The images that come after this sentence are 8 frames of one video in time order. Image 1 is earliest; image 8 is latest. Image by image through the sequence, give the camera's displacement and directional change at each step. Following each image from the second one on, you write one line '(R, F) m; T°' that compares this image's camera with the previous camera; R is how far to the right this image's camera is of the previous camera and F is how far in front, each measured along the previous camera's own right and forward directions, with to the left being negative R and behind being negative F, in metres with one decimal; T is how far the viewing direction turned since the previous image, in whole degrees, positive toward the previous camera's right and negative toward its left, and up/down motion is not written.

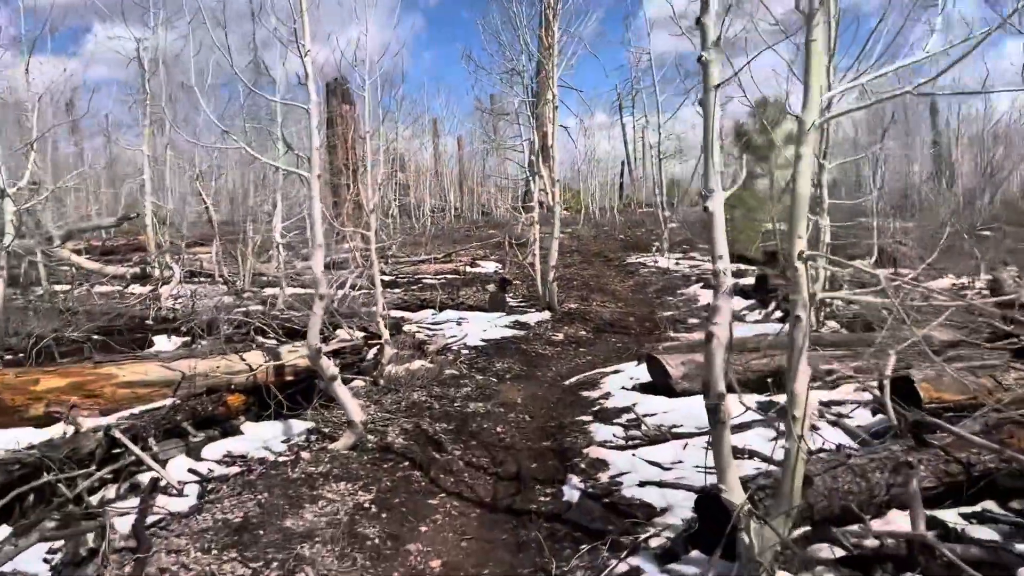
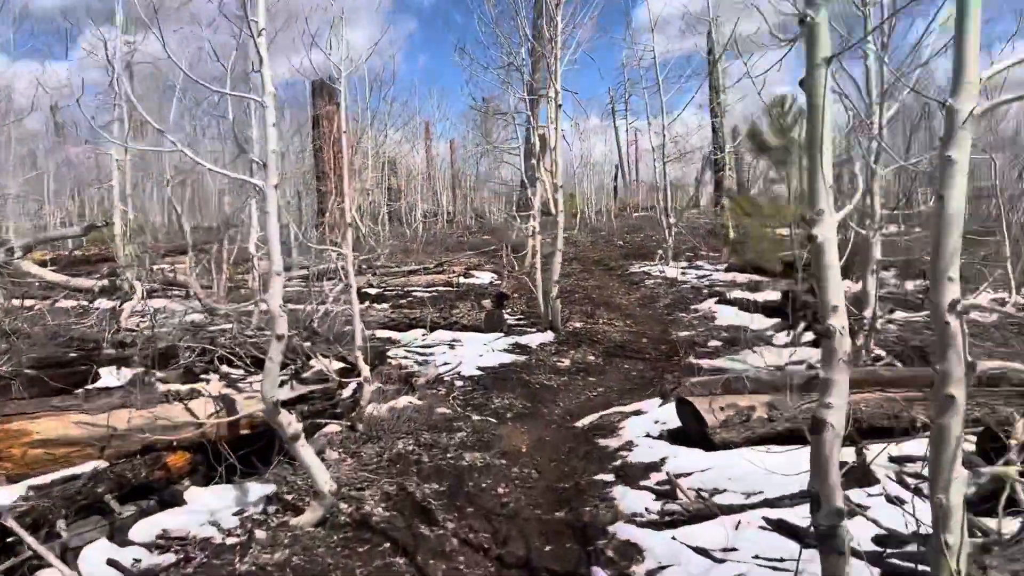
(0.0, +0.8) m; 0°
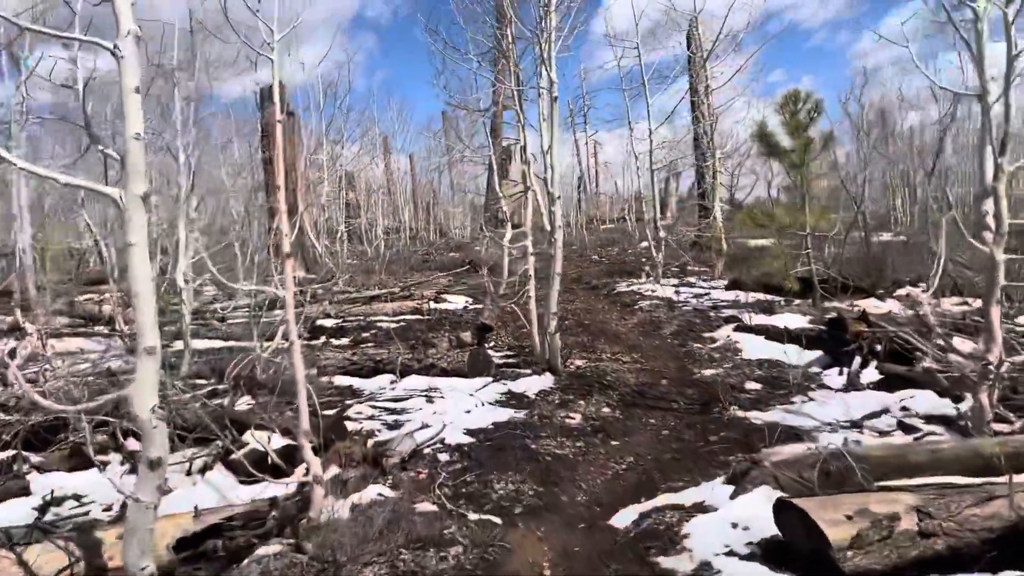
(-0.2, +1.3) m; +3°
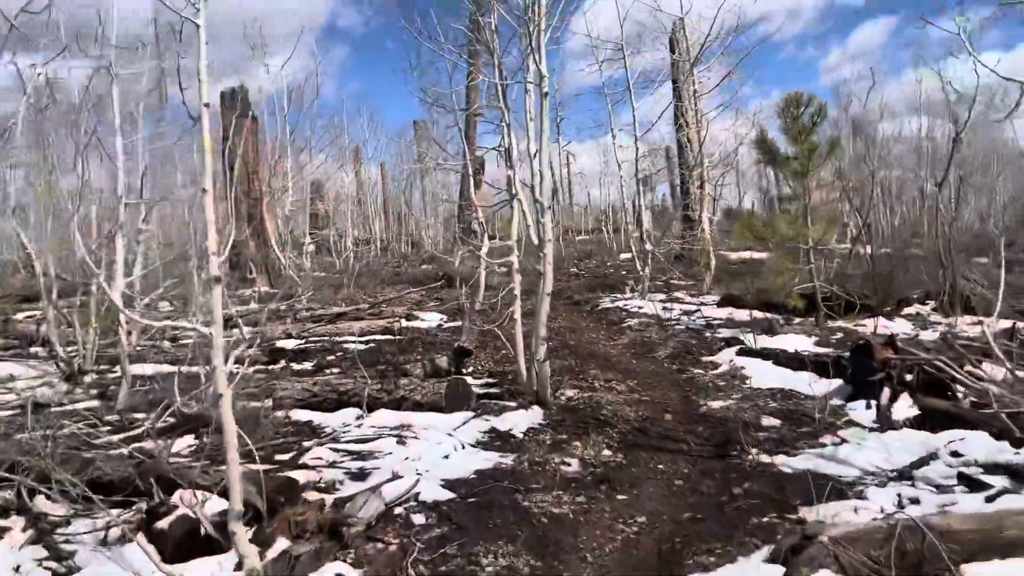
(-0.1, +0.7) m; +2°
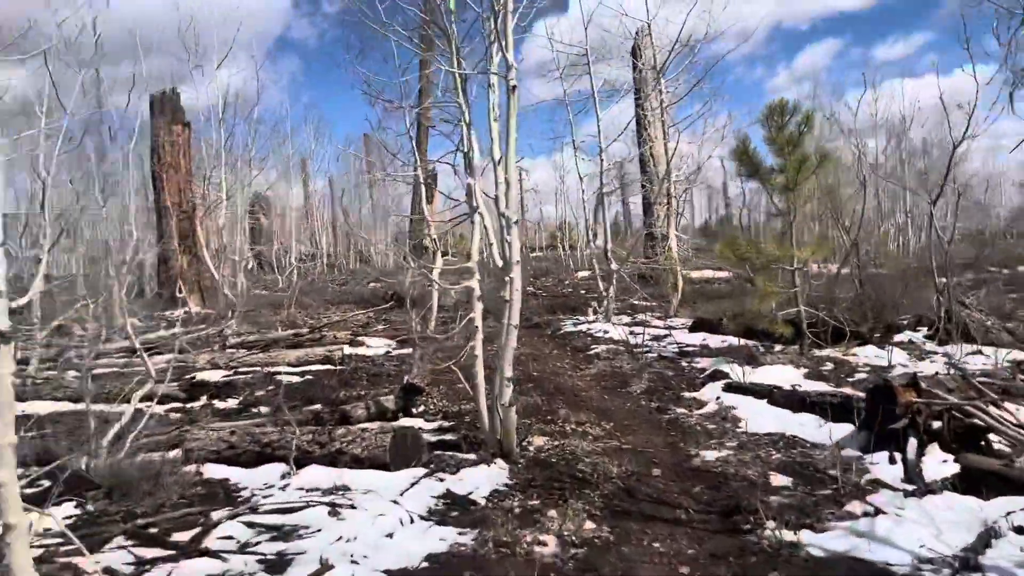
(0.0, +0.8) m; +3°
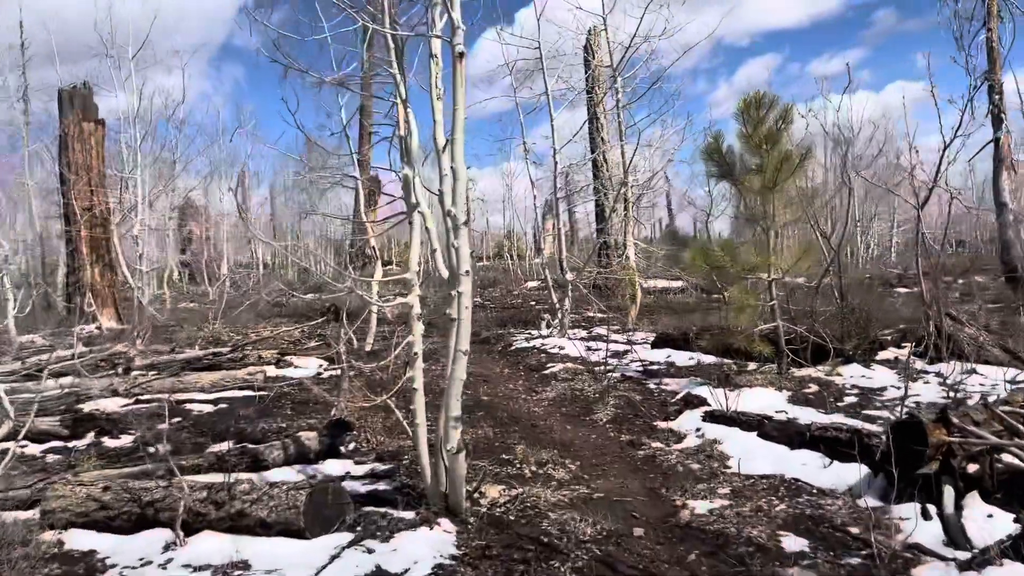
(0.0, +0.8) m; +4°
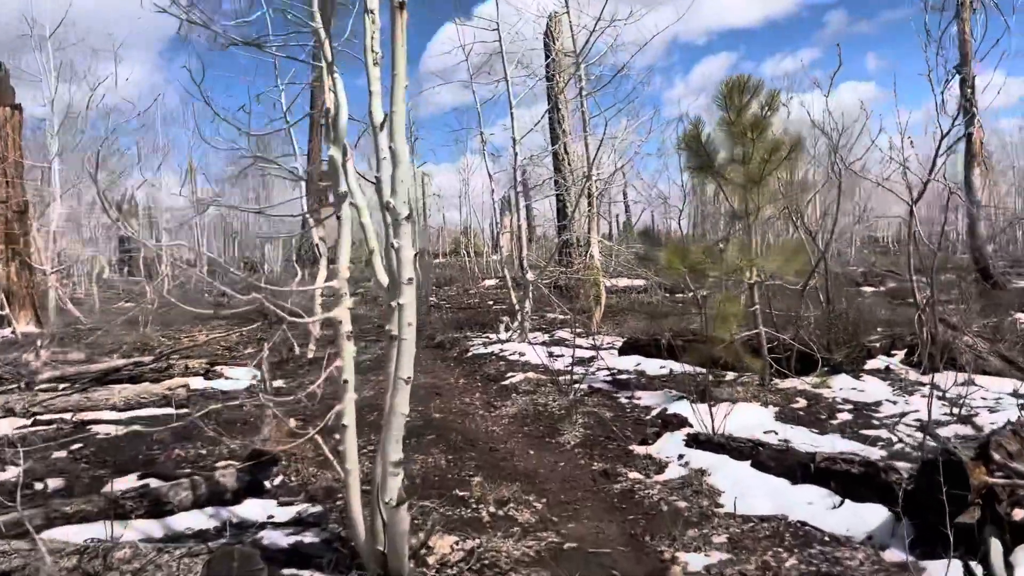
(0.0, +0.7) m; +3°
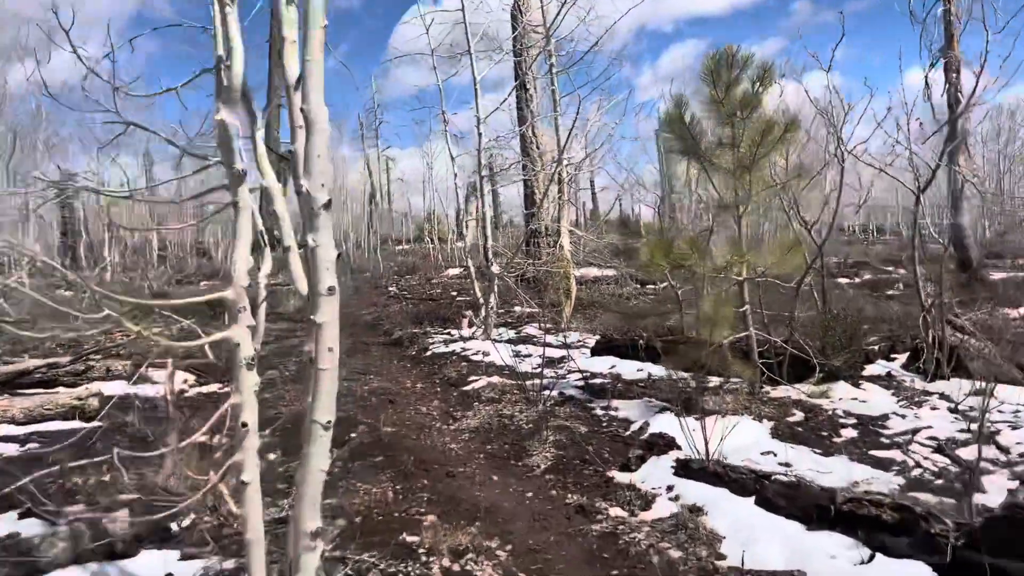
(0.0, +0.7) m; +2°
